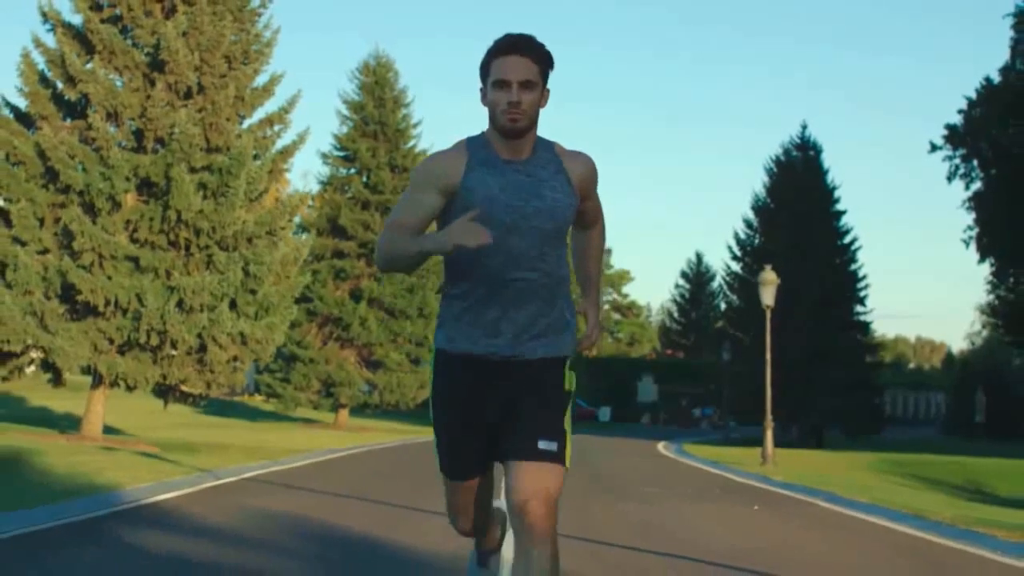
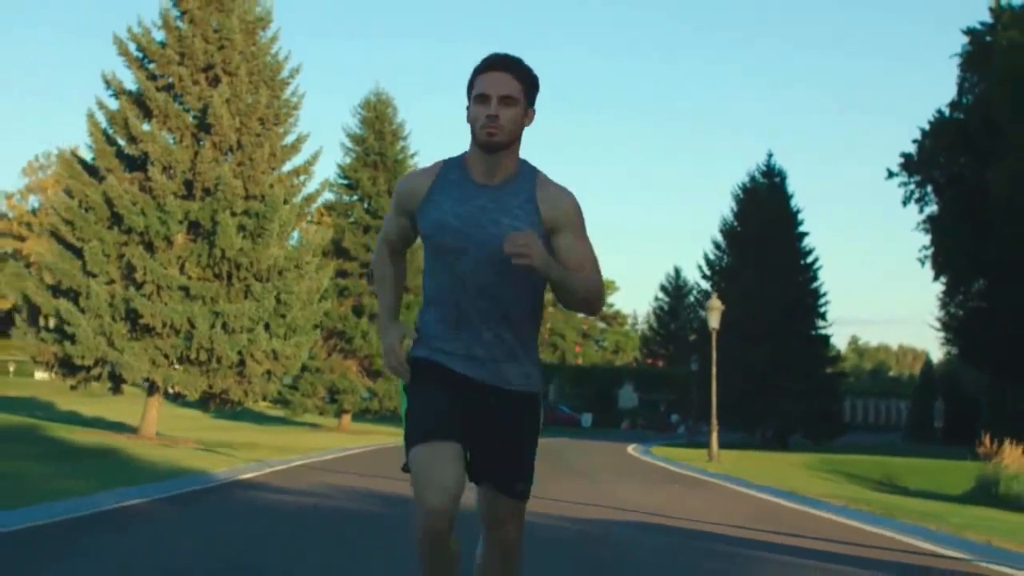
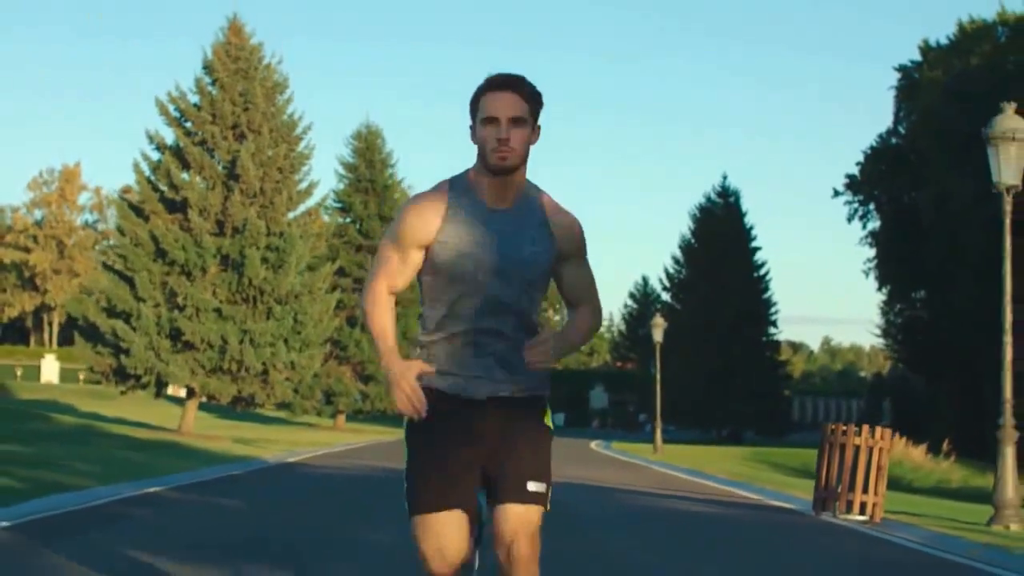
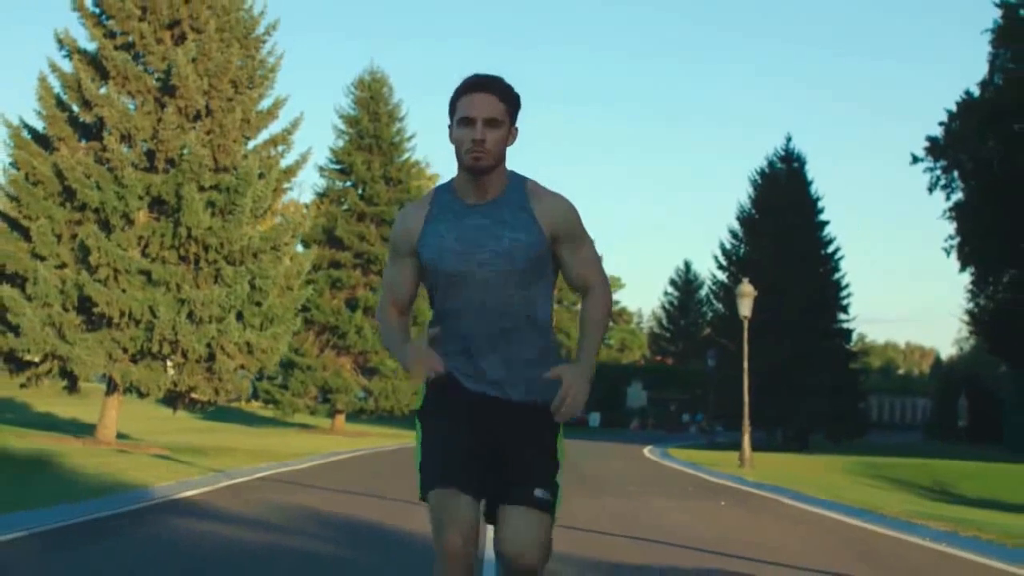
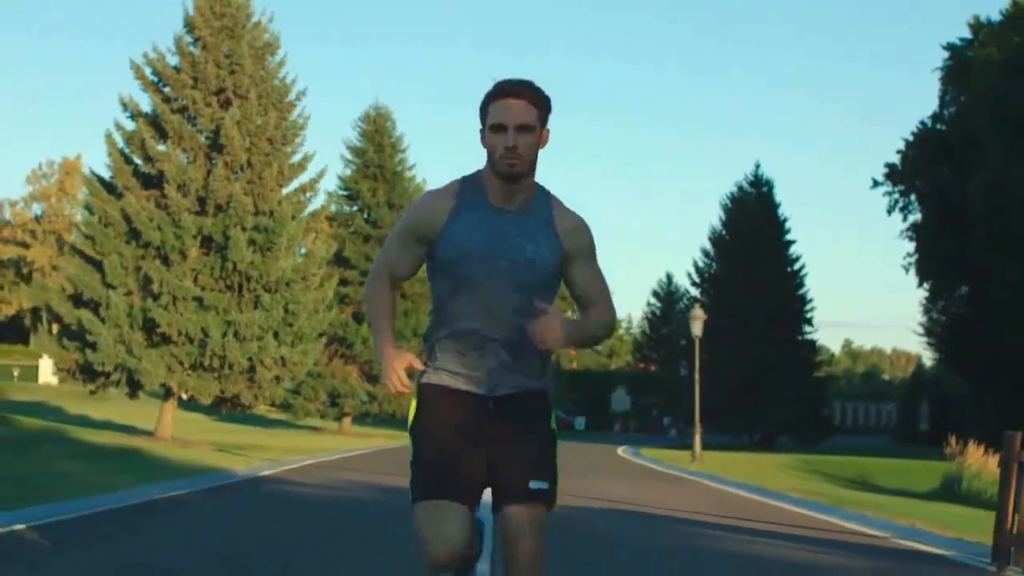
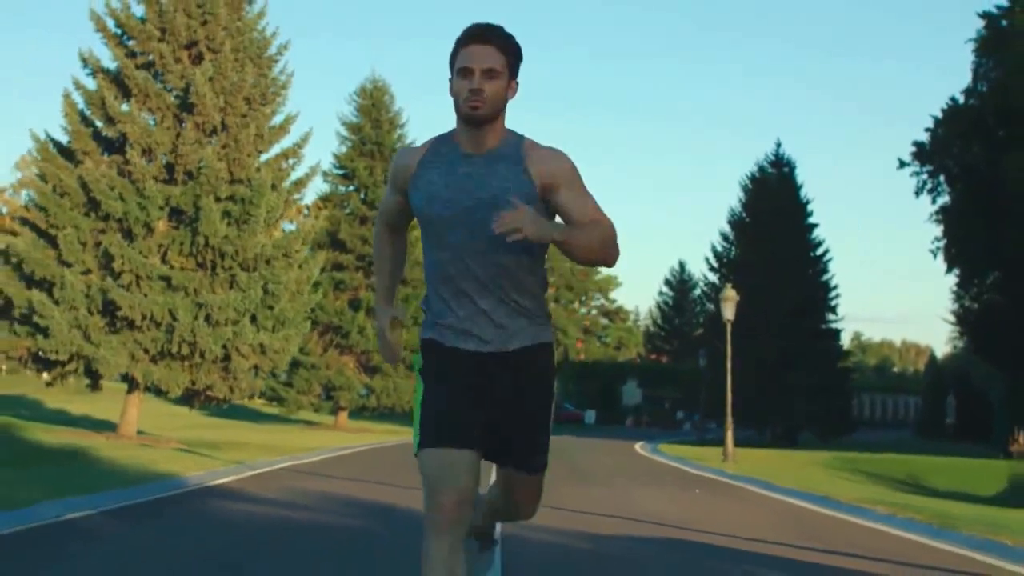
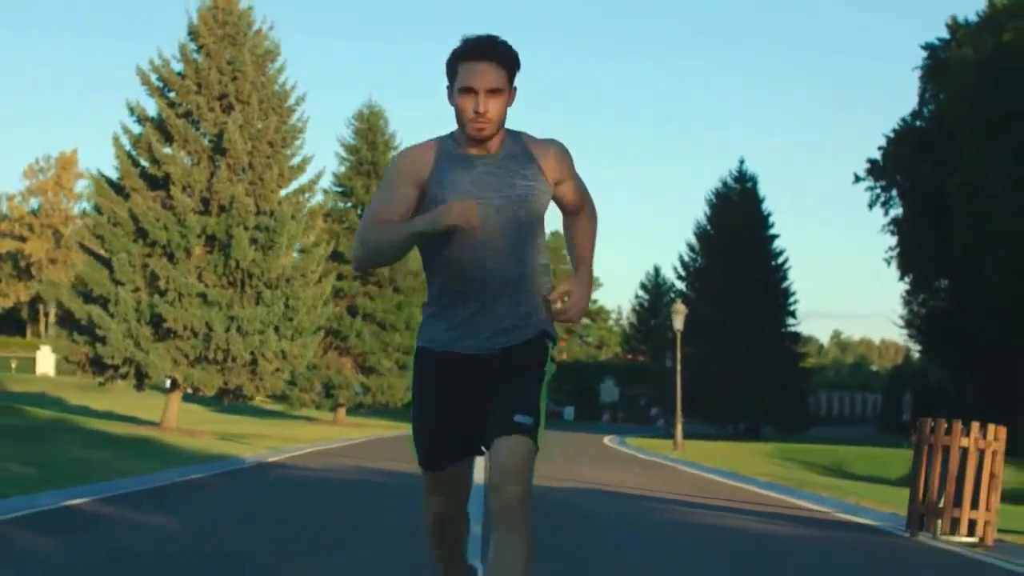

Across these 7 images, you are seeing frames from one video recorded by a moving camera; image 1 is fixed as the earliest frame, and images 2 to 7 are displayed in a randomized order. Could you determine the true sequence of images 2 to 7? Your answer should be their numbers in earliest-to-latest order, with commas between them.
4, 6, 2, 5, 7, 3
